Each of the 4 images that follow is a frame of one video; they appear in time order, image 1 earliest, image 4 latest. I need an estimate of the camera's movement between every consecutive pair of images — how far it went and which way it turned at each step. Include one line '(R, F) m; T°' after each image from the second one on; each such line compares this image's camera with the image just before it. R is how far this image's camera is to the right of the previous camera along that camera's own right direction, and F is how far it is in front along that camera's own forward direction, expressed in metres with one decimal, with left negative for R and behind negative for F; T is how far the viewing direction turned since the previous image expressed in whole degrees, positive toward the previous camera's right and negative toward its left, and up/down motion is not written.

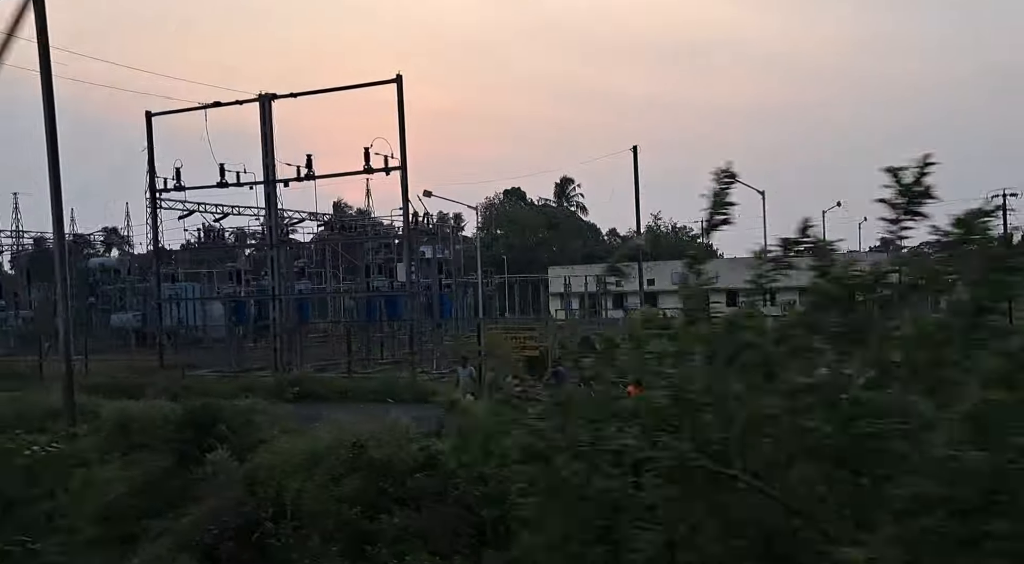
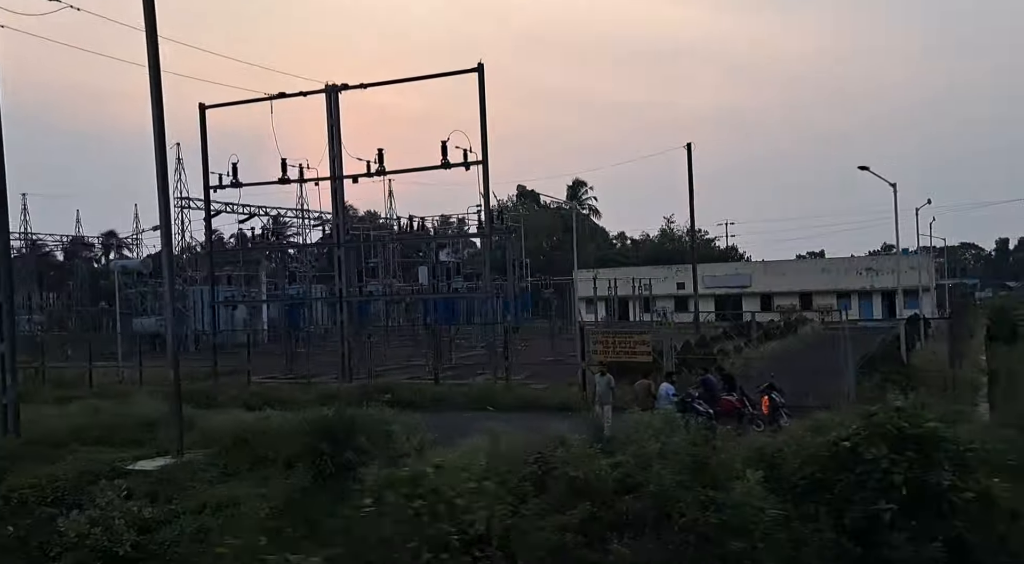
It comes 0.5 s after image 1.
(-1.2, +0.6) m; +1°
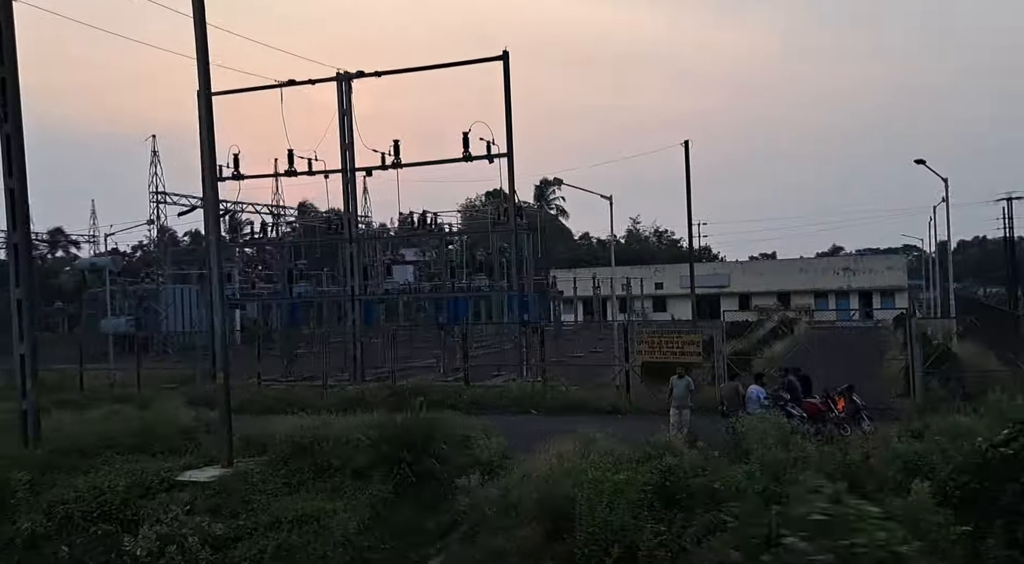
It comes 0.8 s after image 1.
(-0.9, +0.4) m; +3°
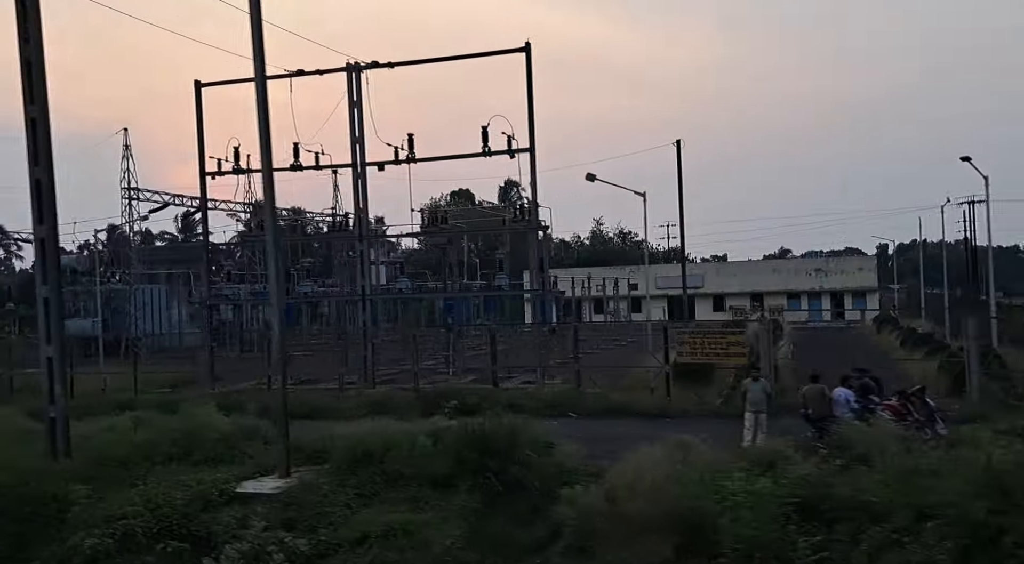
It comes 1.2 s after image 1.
(-0.8, +0.3) m; +3°
